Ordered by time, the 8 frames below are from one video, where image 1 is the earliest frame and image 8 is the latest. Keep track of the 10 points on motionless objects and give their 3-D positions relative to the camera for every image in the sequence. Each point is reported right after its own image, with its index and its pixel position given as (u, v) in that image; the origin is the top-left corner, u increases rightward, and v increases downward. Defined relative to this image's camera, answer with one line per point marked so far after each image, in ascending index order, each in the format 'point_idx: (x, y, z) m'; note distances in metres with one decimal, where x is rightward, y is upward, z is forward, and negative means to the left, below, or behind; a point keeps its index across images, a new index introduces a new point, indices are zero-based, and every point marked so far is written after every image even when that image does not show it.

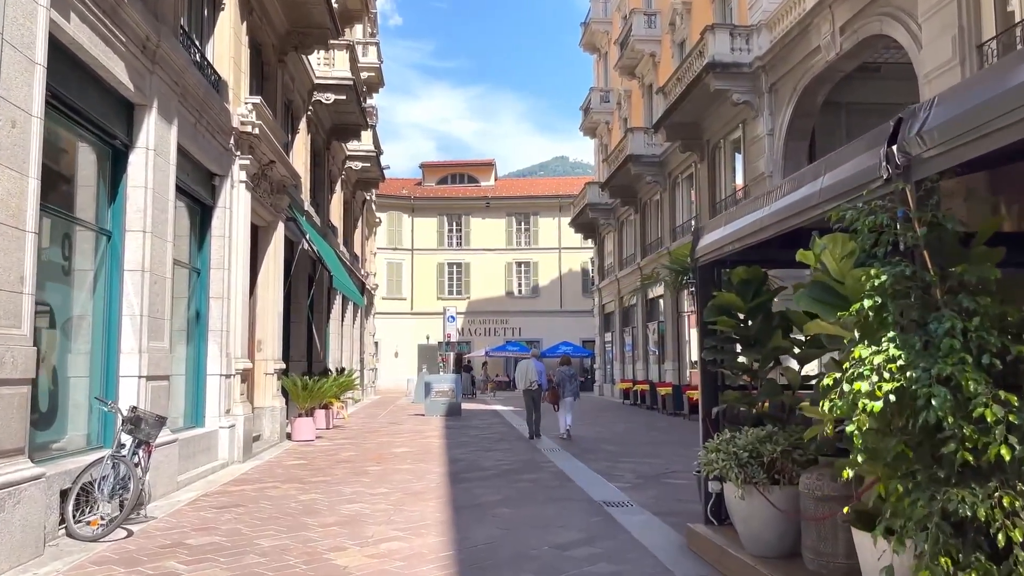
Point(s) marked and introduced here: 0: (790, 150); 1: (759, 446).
0: (+5.6, +2.8, +16.5) m
1: (+1.6, -1.0, +5.3) m
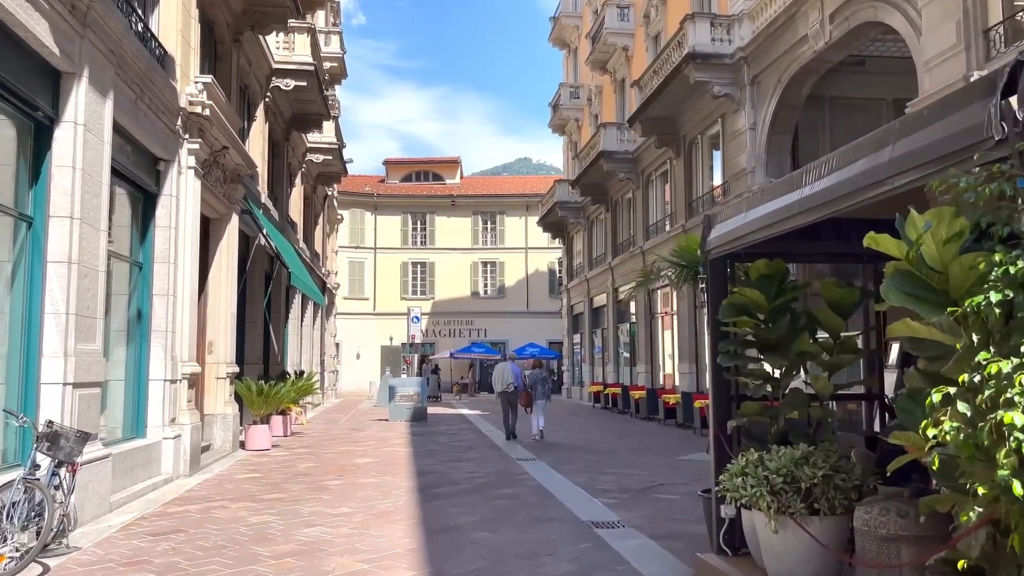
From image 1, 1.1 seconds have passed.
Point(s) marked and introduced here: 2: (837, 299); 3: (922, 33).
0: (+5.1, +2.8, +15.9) m
1: (+1.5, -1.0, +4.5) m
2: (+2.1, -0.1, +5.3) m
3: (+5.5, +3.4, +10.9) m
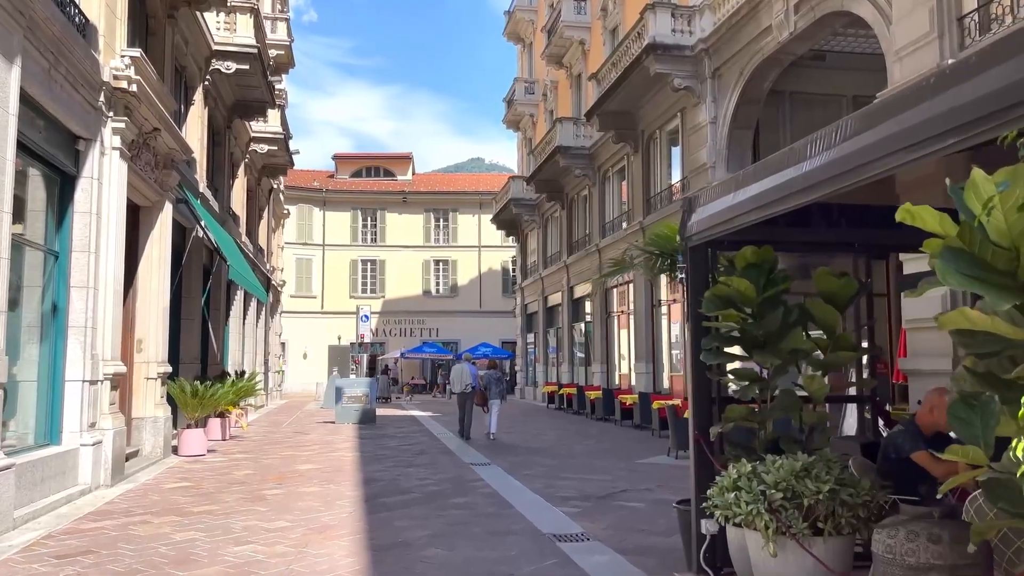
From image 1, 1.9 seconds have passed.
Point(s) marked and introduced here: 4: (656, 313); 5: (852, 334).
0: (+4.2, +2.8, +15.5) m
1: (+1.4, -0.9, +3.9) m
2: (+1.9, 0.0, +4.8) m
3: (+4.9, +3.4, +10.5) m
4: (+3.4, -0.6, +19.0) m
5: (+2.0, -0.3, +4.8) m
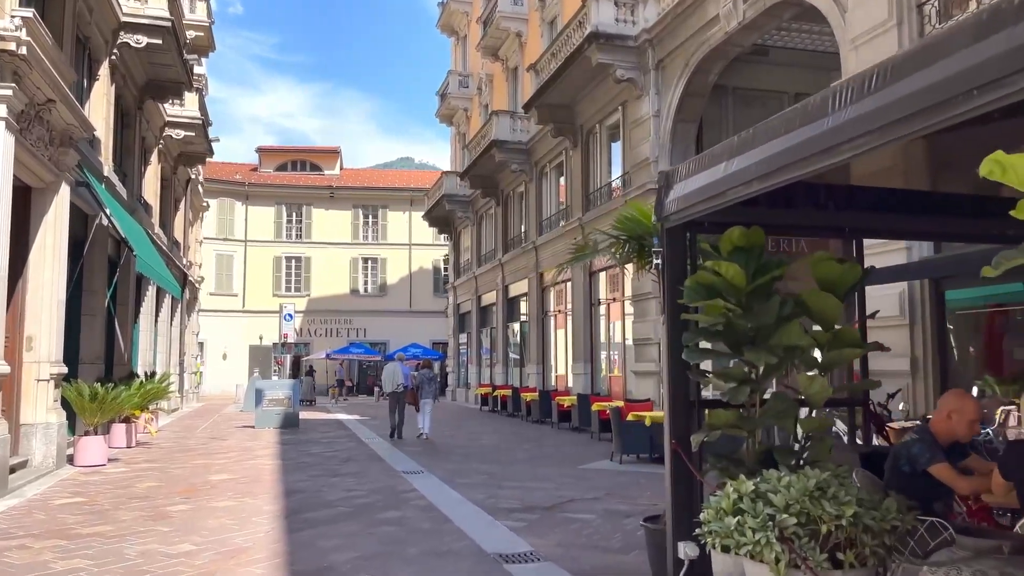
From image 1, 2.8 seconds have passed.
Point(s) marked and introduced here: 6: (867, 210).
0: (+3.1, +2.9, +15.0) m
1: (+1.2, -0.9, +3.2) m
2: (+1.6, +0.1, +4.2) m
3: (+4.2, +3.5, +10.2) m
4: (+1.9, -0.6, +18.4) m
5: (+1.7, -0.2, +4.1) m
6: (+2.2, +0.5, +5.0) m
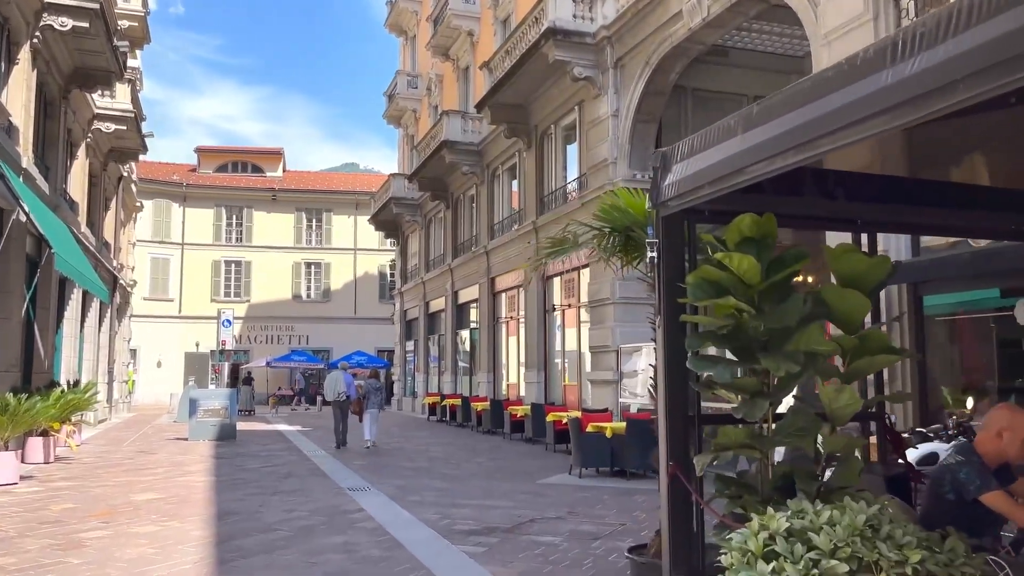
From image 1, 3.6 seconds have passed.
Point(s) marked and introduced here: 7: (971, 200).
0: (+2.2, +2.8, +14.6) m
1: (+1.1, -0.8, +2.6) m
2: (+1.5, +0.1, +3.6) m
3: (+3.7, +3.4, +9.8) m
4: (+0.8, -0.7, +17.8) m
5: (+1.6, -0.2, +3.6) m
6: (+2.0, +0.5, +4.5) m
7: (+2.6, +0.5, +4.6) m
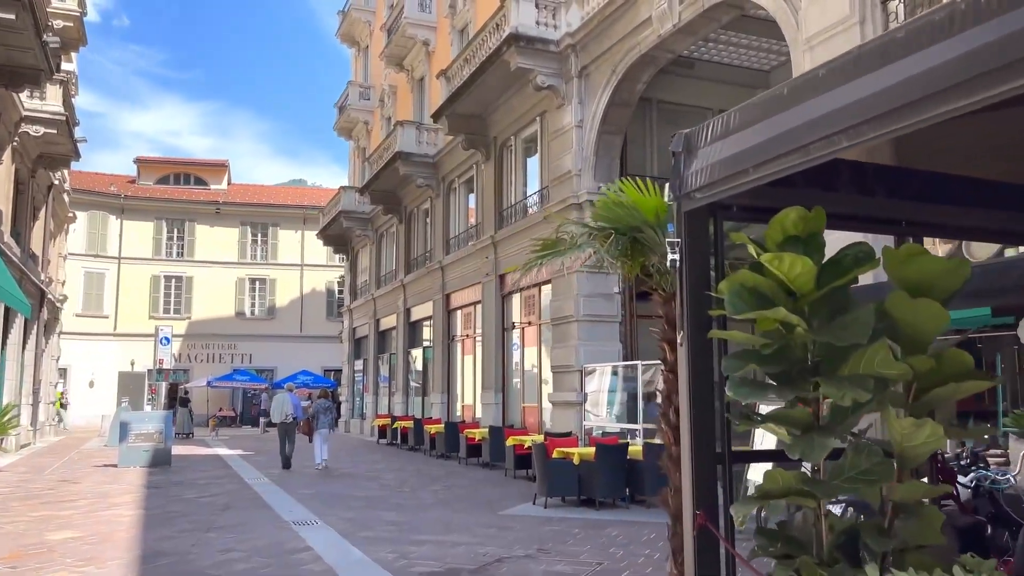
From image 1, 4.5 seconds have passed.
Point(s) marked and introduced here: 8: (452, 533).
0: (+1.5, +2.5, +14.0) m
1: (+1.2, -0.9, +1.9) m
2: (+1.5, 0.0, +3.0) m
3: (+3.3, +3.2, +9.4) m
4: (-0.1, -1.0, +17.1) m
5: (+1.6, -0.2, +2.9) m
6: (+1.9, +0.4, +3.9) m
7: (+2.5, +0.4, +4.1) m
8: (-0.6, -2.6, +8.8) m
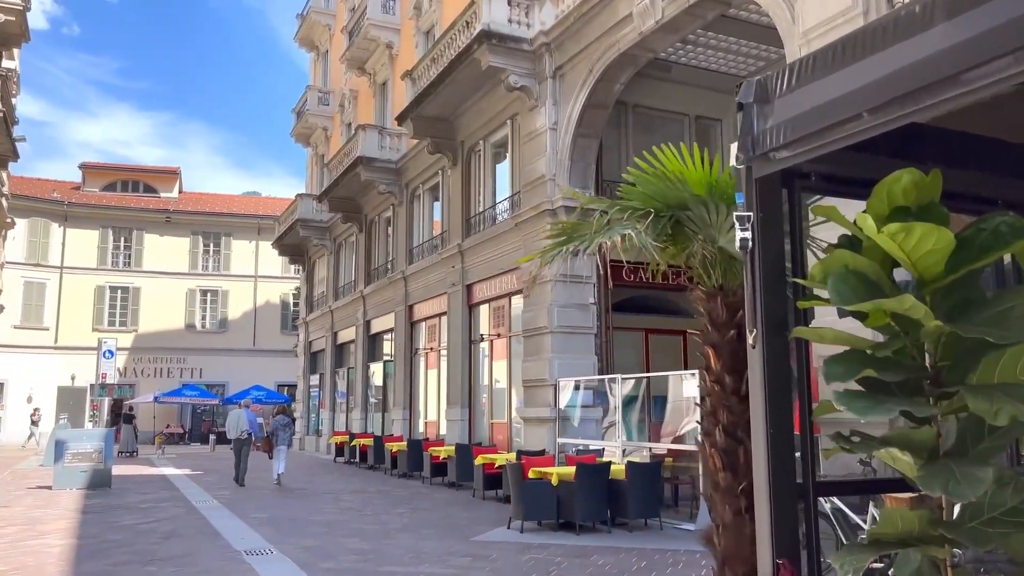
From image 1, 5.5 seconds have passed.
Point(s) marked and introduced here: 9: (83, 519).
0: (+1.1, +2.3, +13.4) m
1: (+1.3, -0.8, +1.3) m
2: (+1.6, +0.1, +2.3) m
3: (+3.1, +3.1, +8.9) m
4: (-0.8, -1.3, +16.3) m
5: (+1.7, -0.2, +2.3) m
6: (+2.0, +0.4, +3.2) m
7: (+2.6, +0.4, +3.5) m
8: (-0.9, -2.7, +8.0) m
9: (-6.2, -3.3, +11.7) m
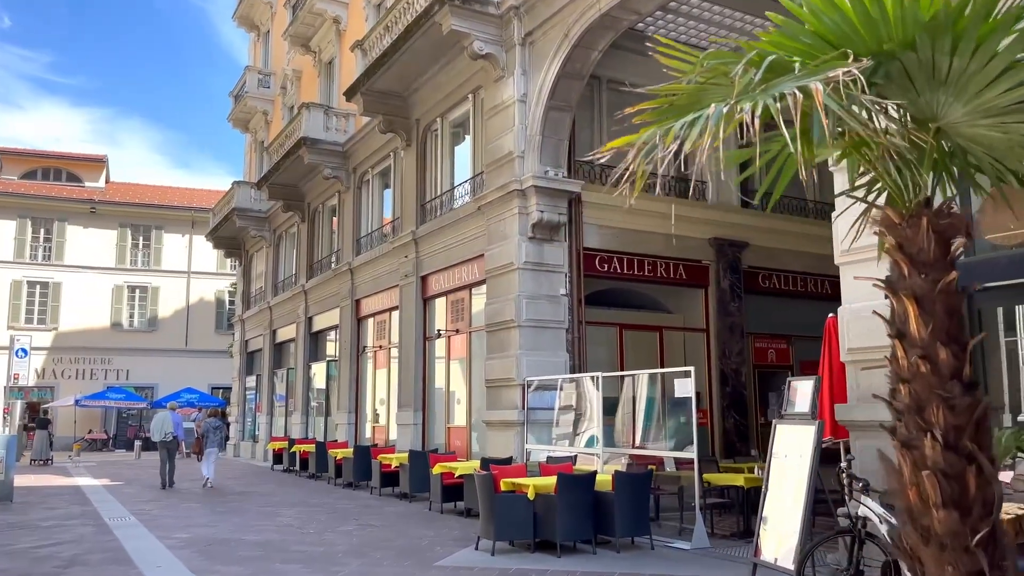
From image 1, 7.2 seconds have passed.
0: (+0.5, +2.5, +12.1) m
1: (+1.6, -0.6, 0.0) m
2: (+1.9, +0.3, +1.1) m
3: (+2.9, +3.3, +7.7) m
4: (-1.5, -1.1, +14.9) m
5: (+1.9, 0.0, +1.1) m
6: (+2.2, +0.6, +2.0) m
7: (+2.7, +0.6, +2.3) m
8: (-1.0, -2.5, +6.6) m
9: (-6.6, -3.1, +9.9) m
